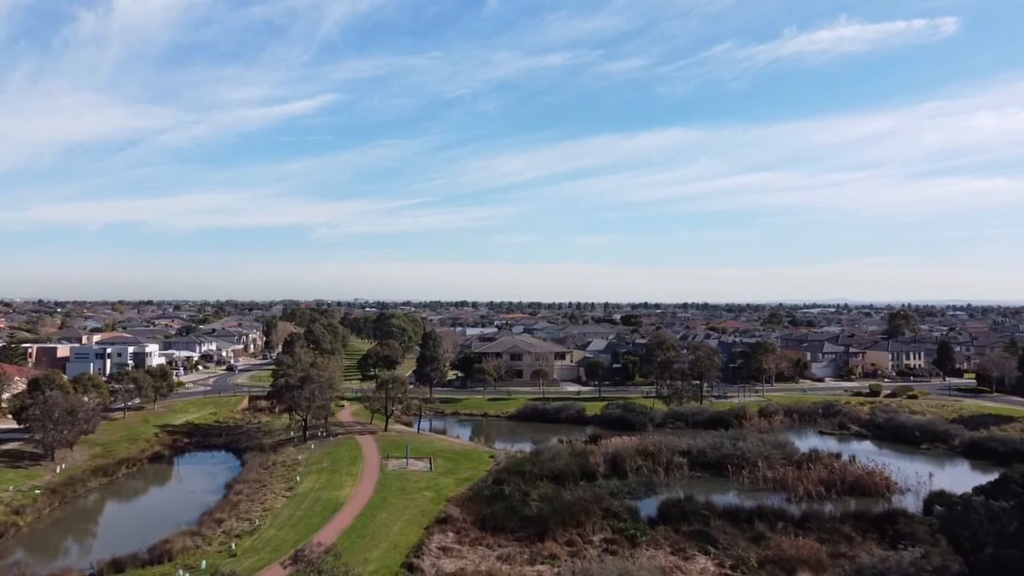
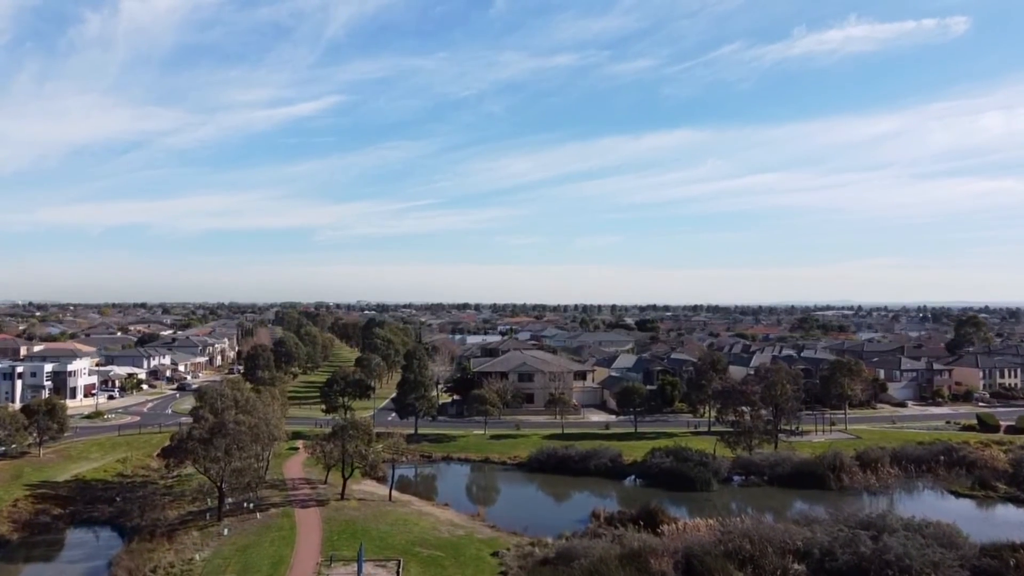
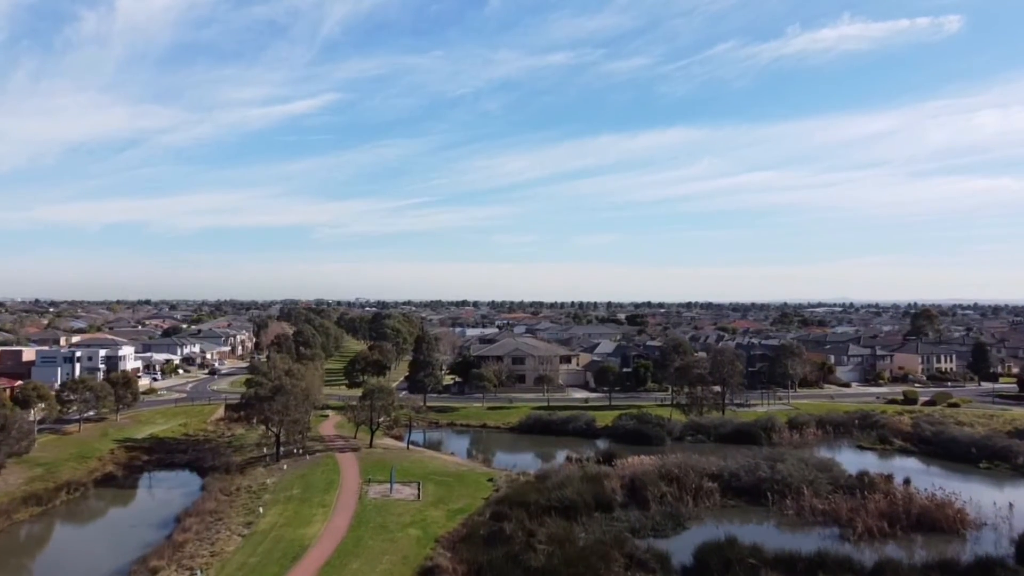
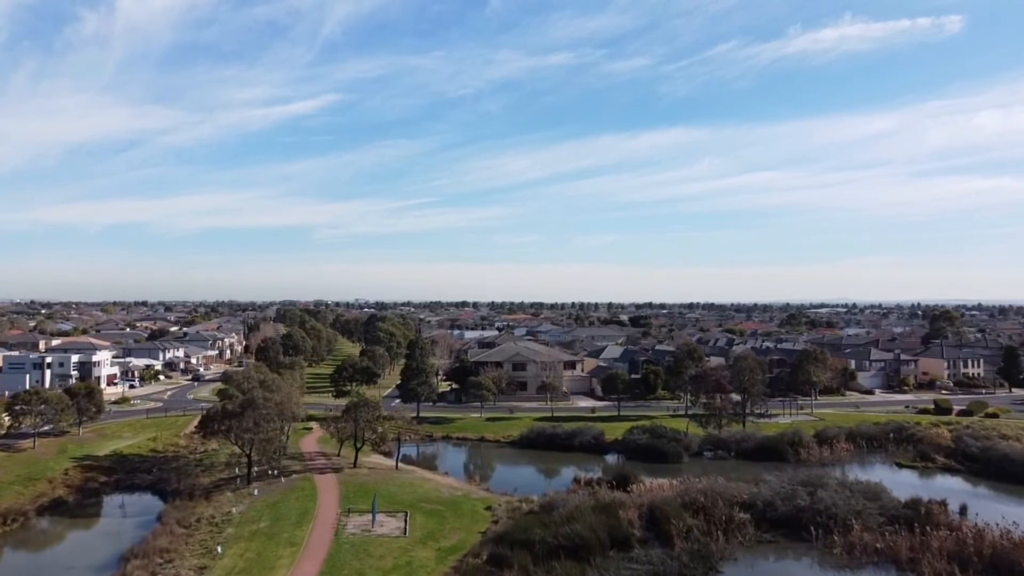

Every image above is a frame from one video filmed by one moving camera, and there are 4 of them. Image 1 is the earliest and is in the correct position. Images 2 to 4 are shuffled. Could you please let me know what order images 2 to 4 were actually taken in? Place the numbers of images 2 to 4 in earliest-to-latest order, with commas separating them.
3, 4, 2
